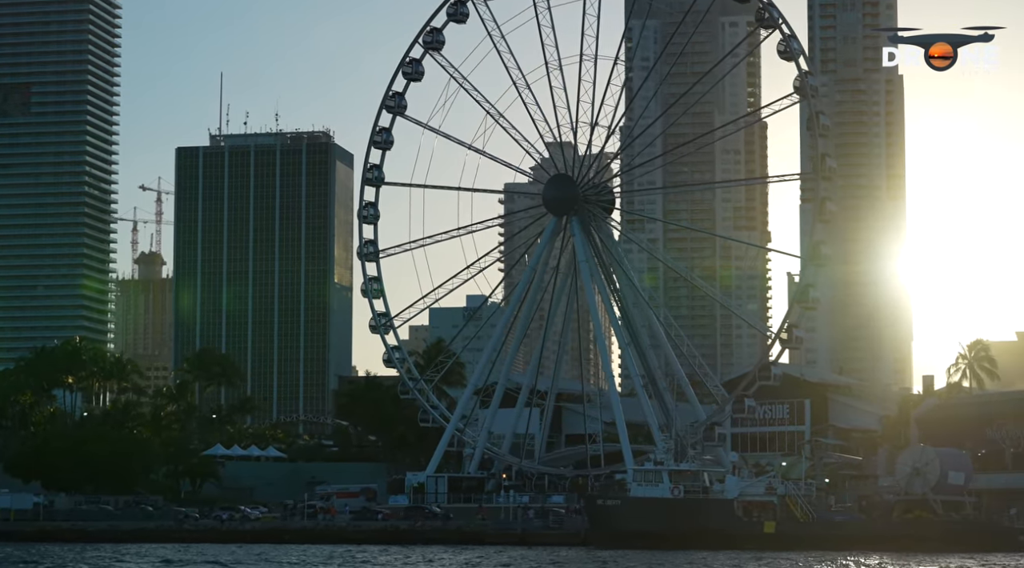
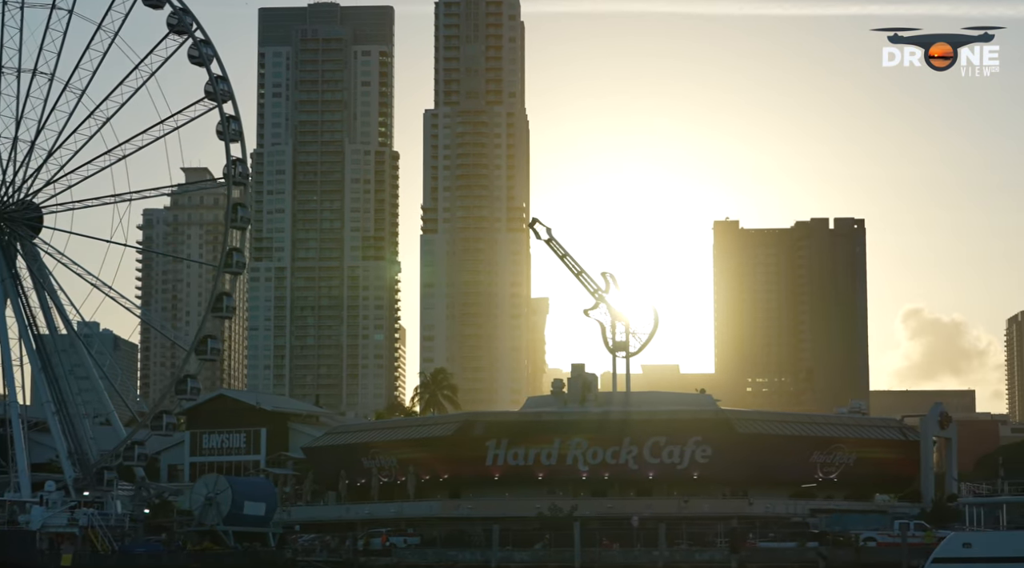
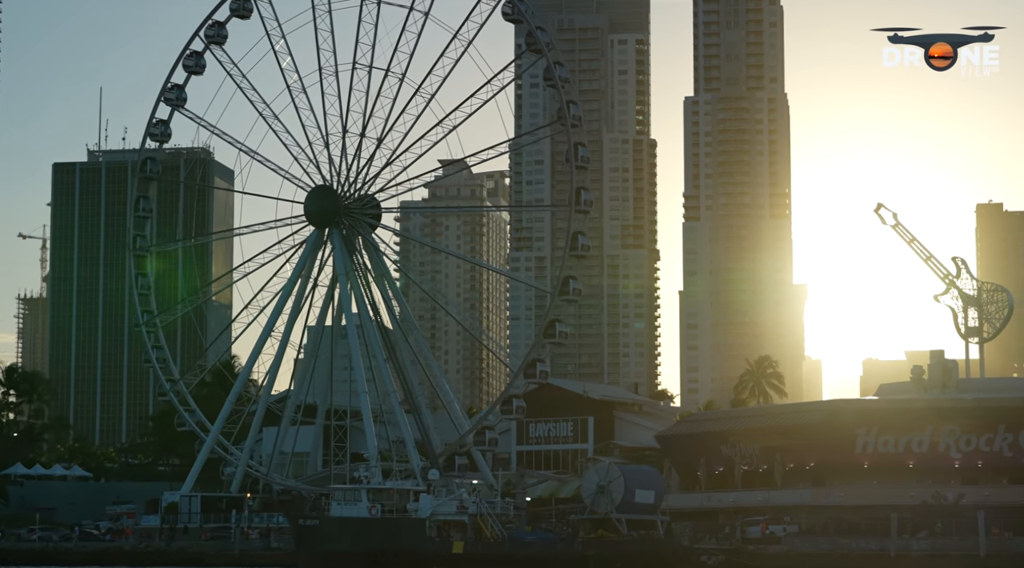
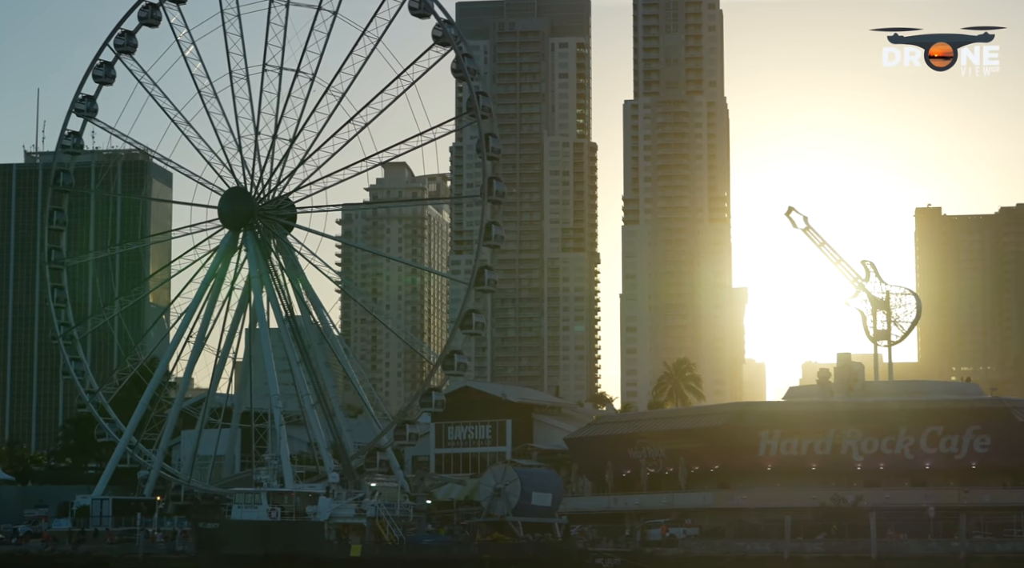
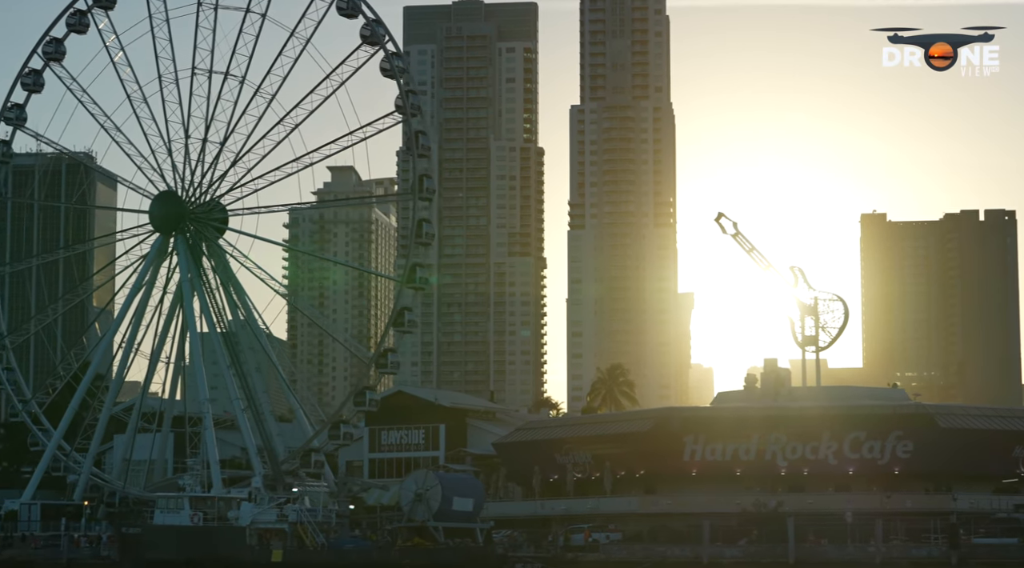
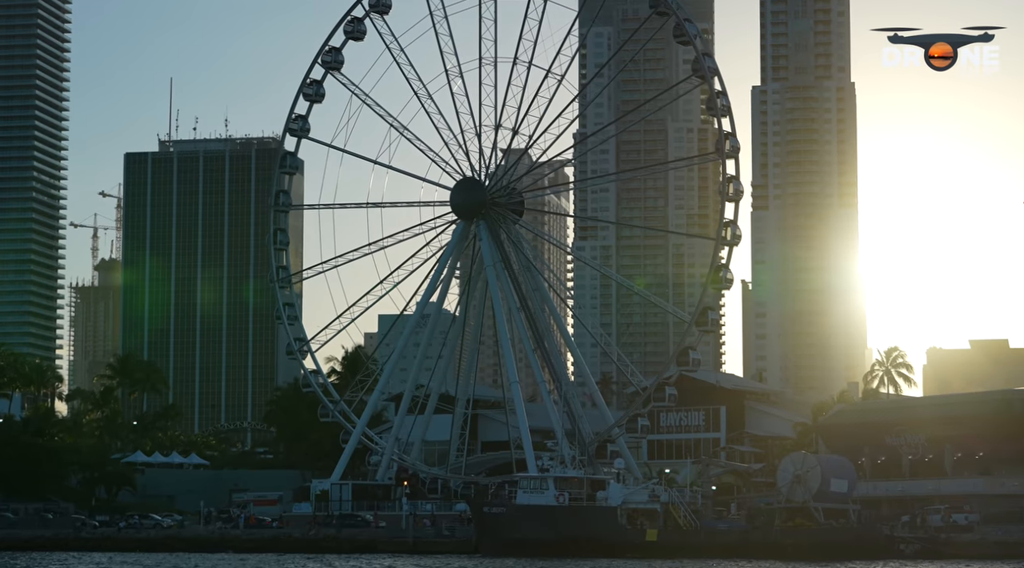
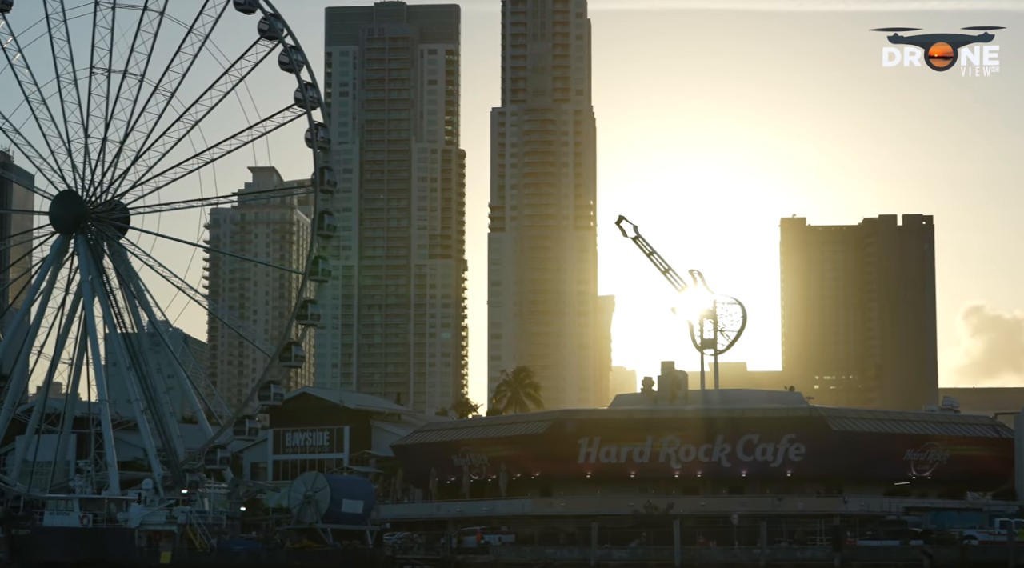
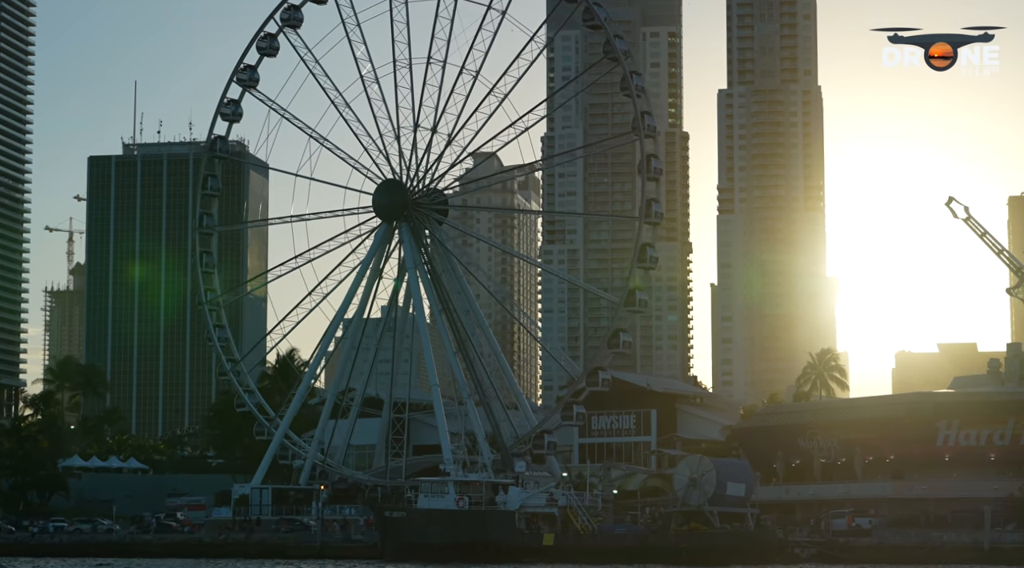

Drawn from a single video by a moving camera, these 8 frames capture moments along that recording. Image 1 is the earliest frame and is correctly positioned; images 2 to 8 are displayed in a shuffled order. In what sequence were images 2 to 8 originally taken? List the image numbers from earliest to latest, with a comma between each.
6, 8, 3, 4, 5, 7, 2
